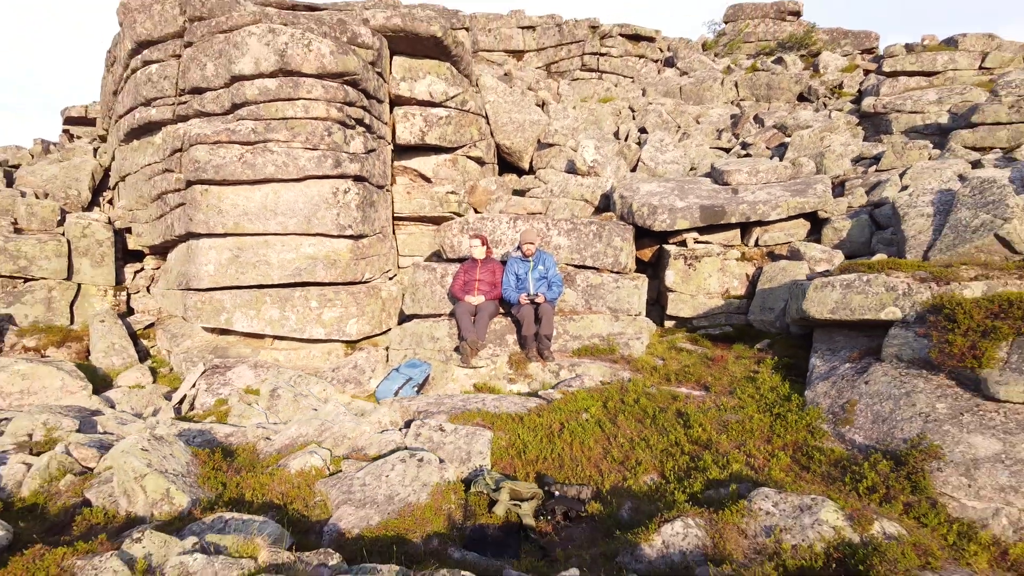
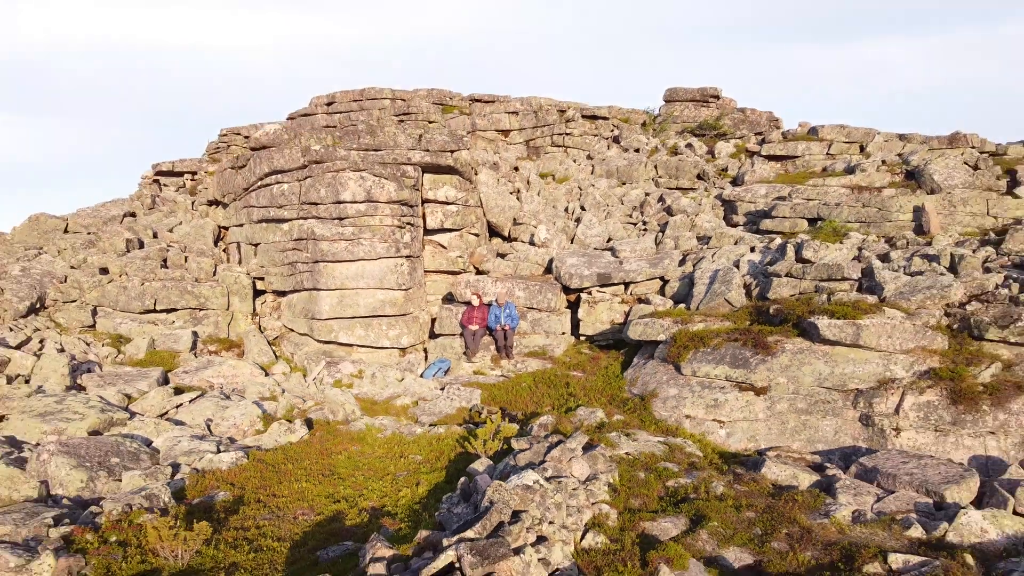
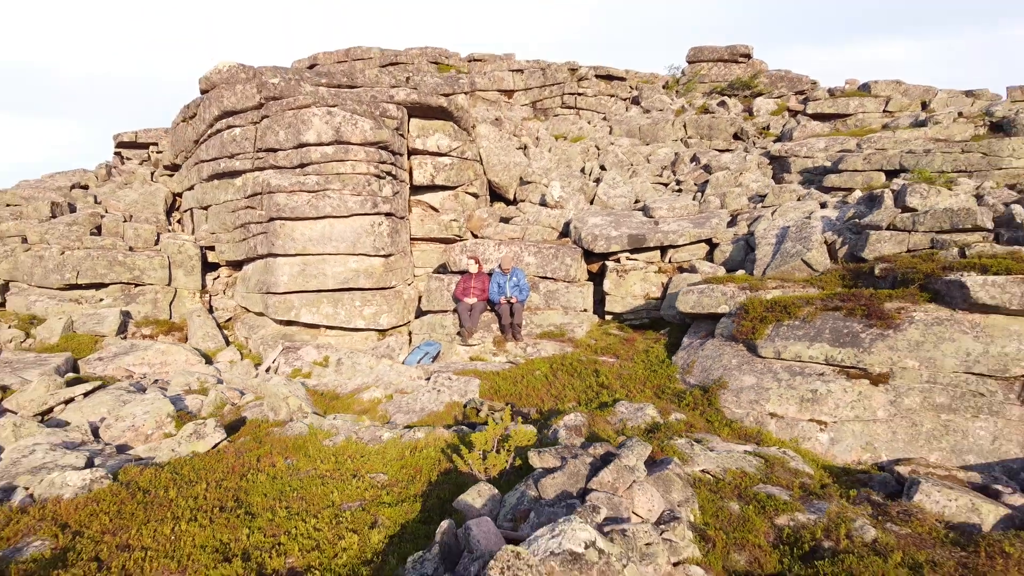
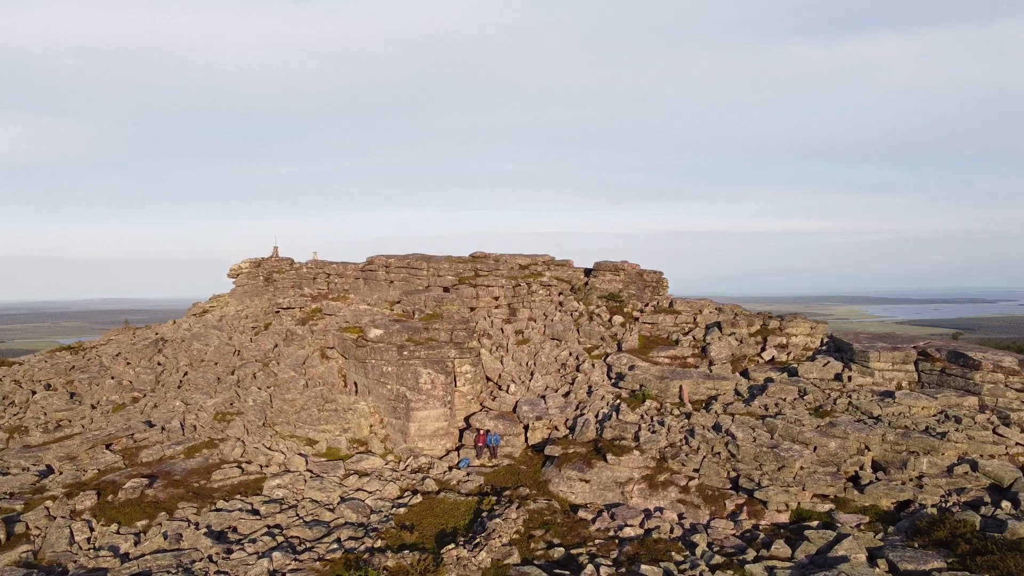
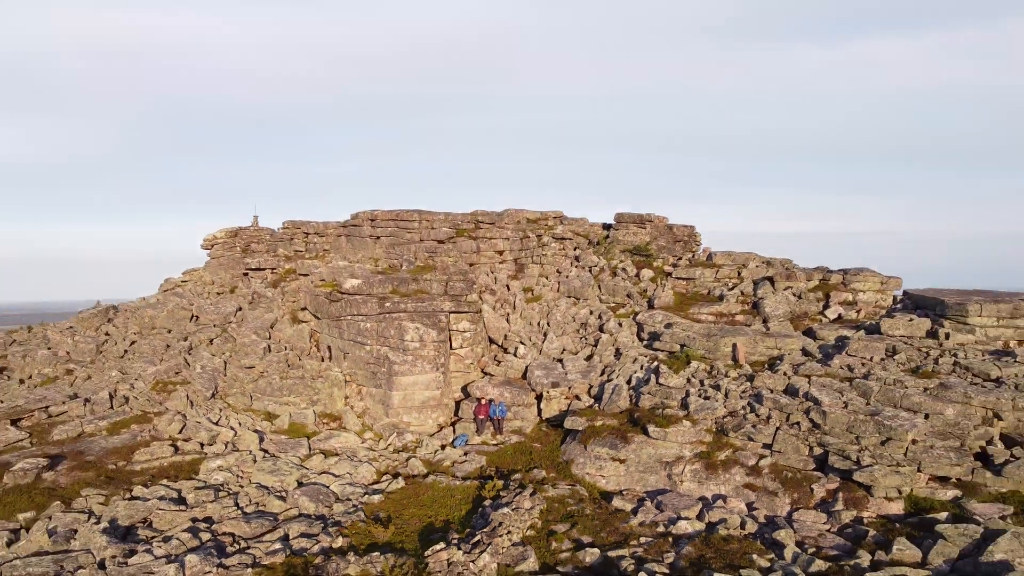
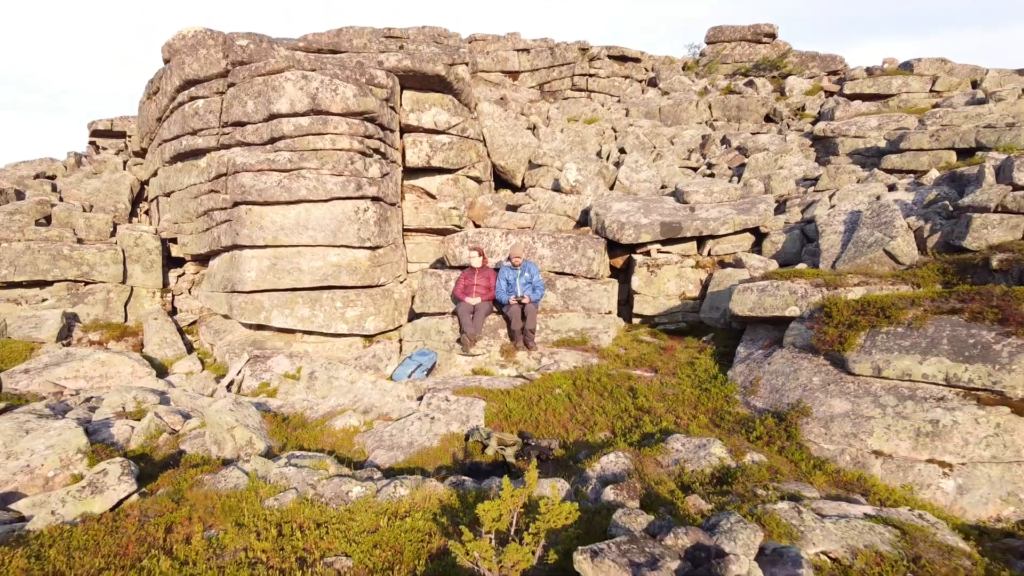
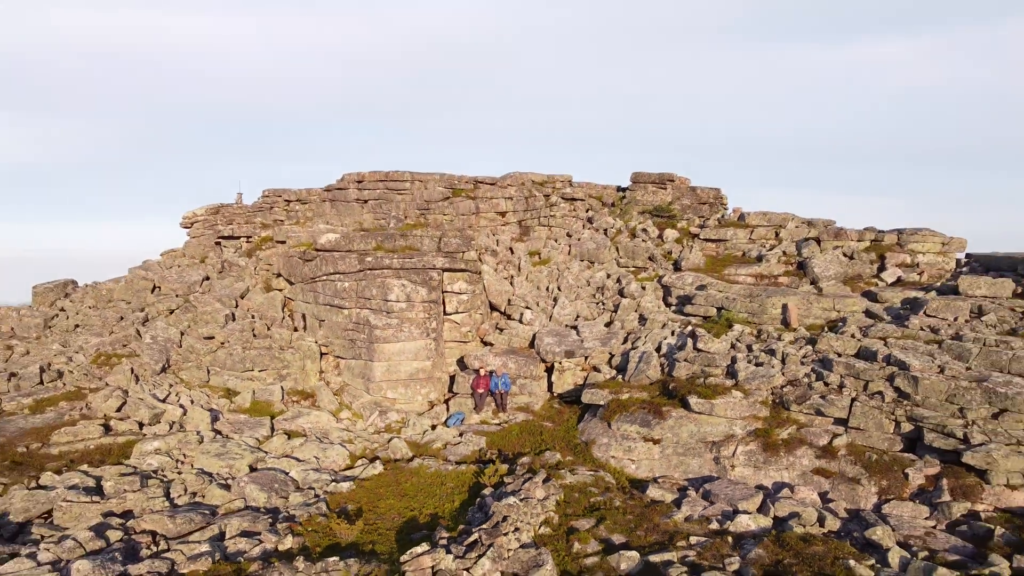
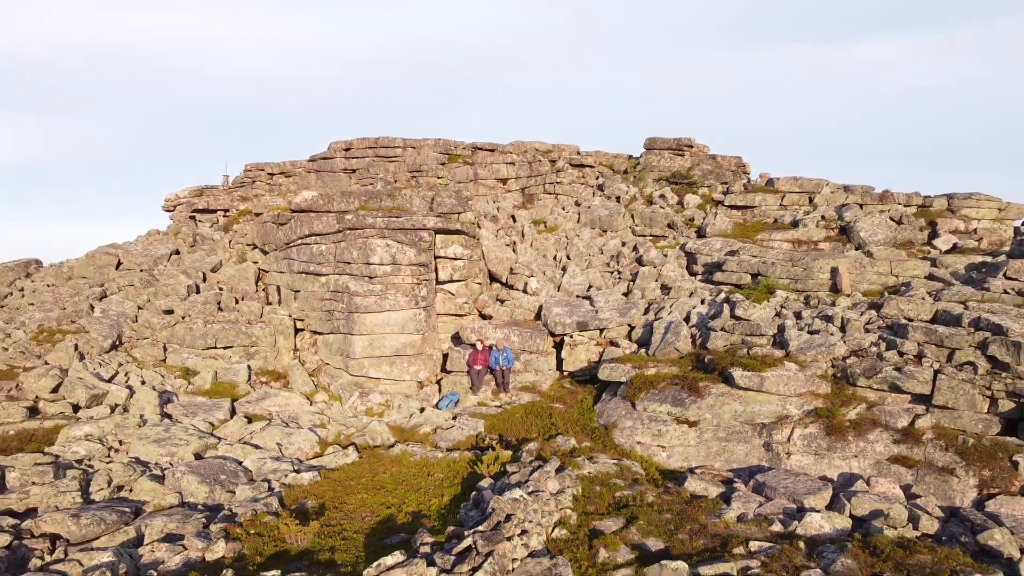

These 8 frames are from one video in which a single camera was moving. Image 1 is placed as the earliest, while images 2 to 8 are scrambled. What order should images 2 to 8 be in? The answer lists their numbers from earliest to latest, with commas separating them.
6, 3, 2, 8, 7, 5, 4
